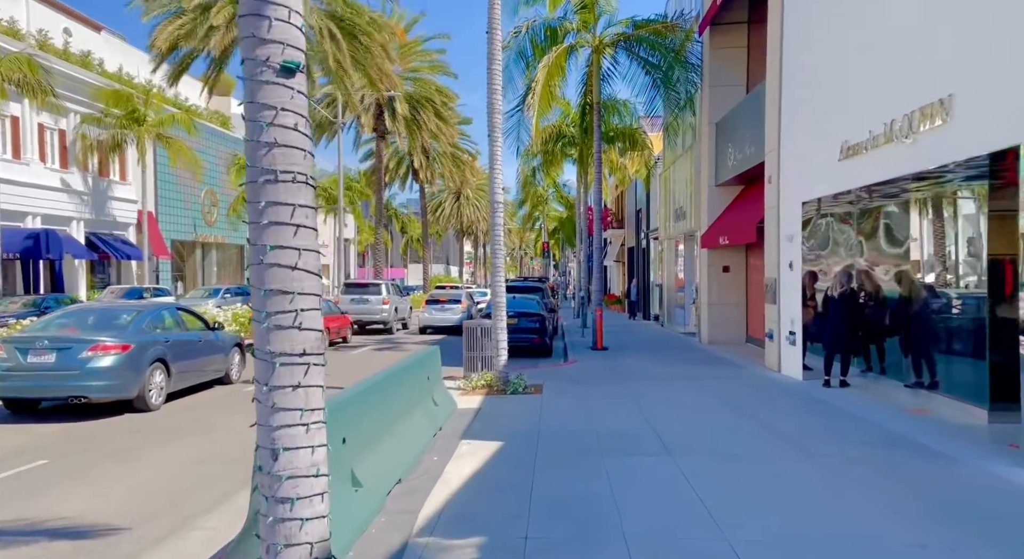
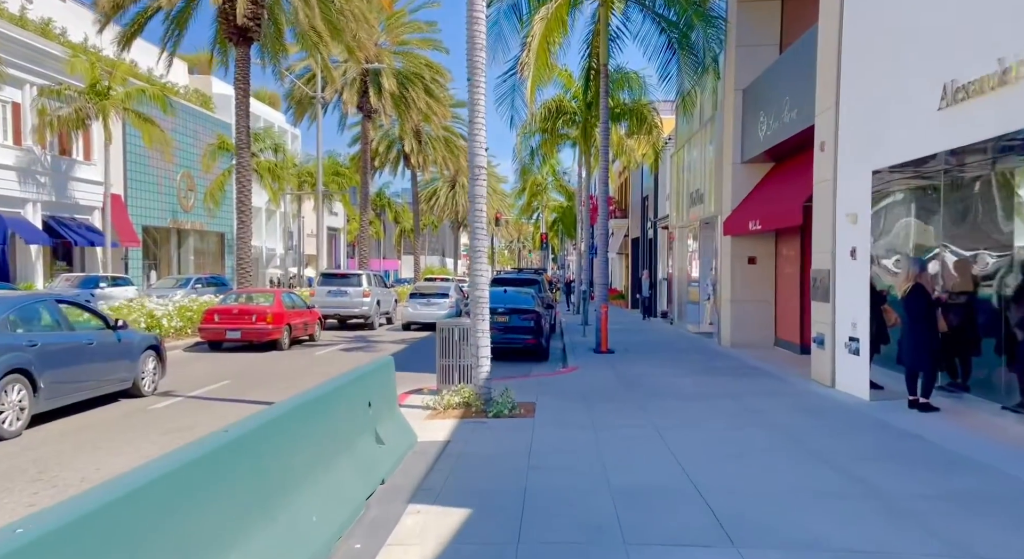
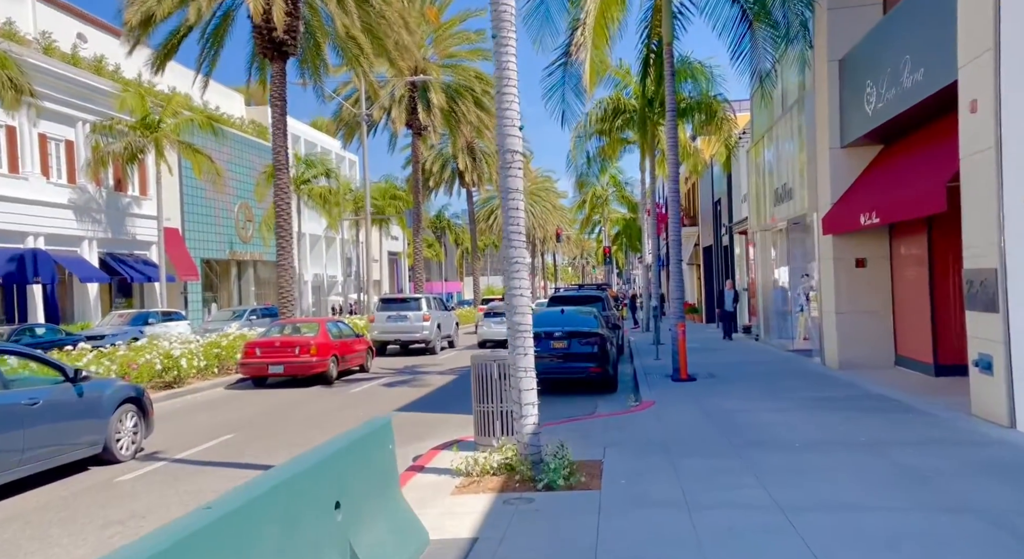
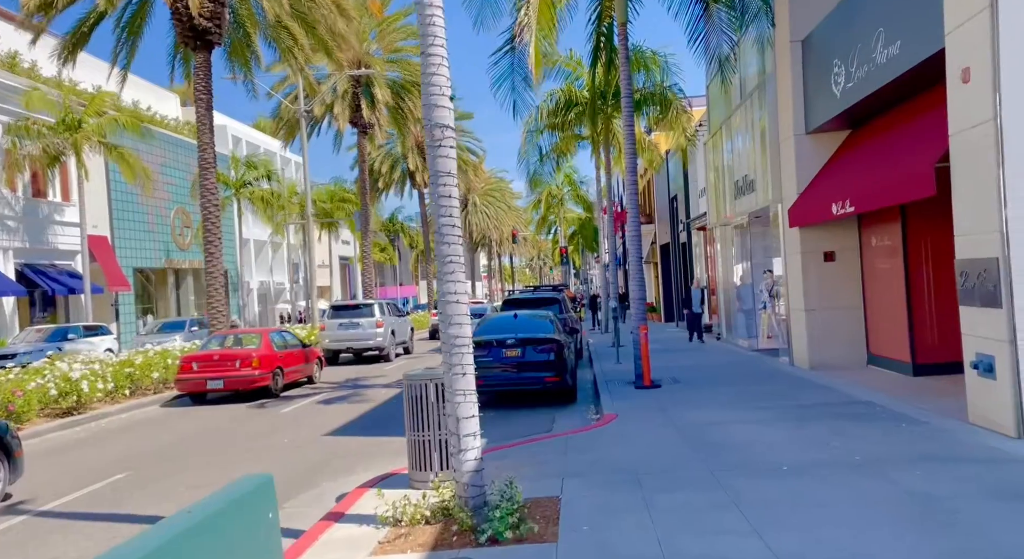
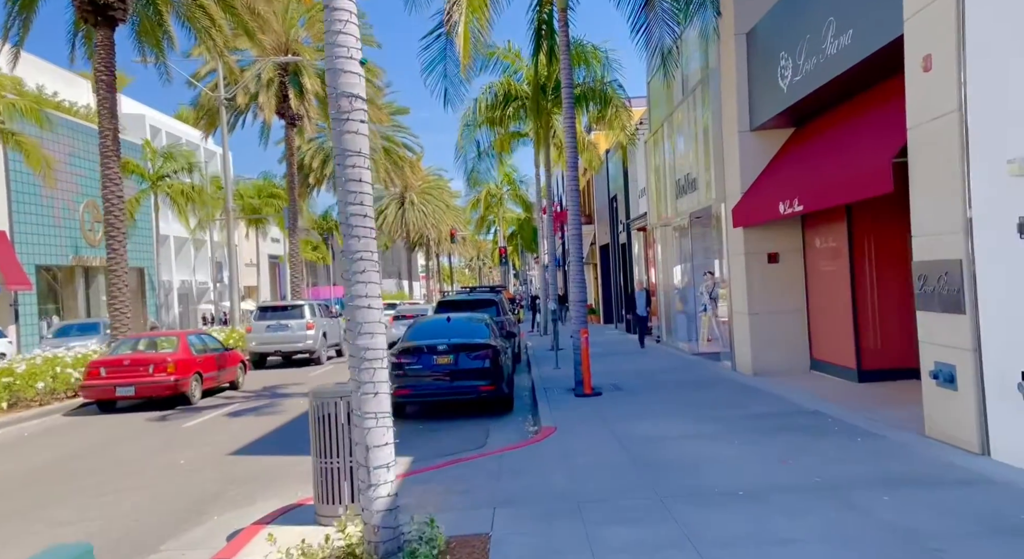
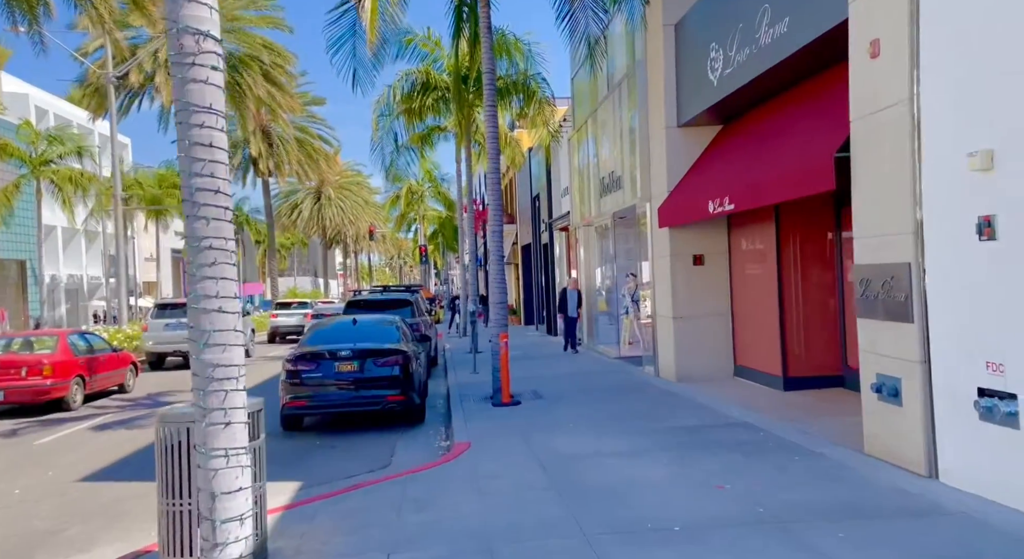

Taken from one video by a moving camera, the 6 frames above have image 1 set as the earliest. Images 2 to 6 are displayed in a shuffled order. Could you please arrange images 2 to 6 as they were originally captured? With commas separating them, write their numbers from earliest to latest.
2, 3, 4, 5, 6
